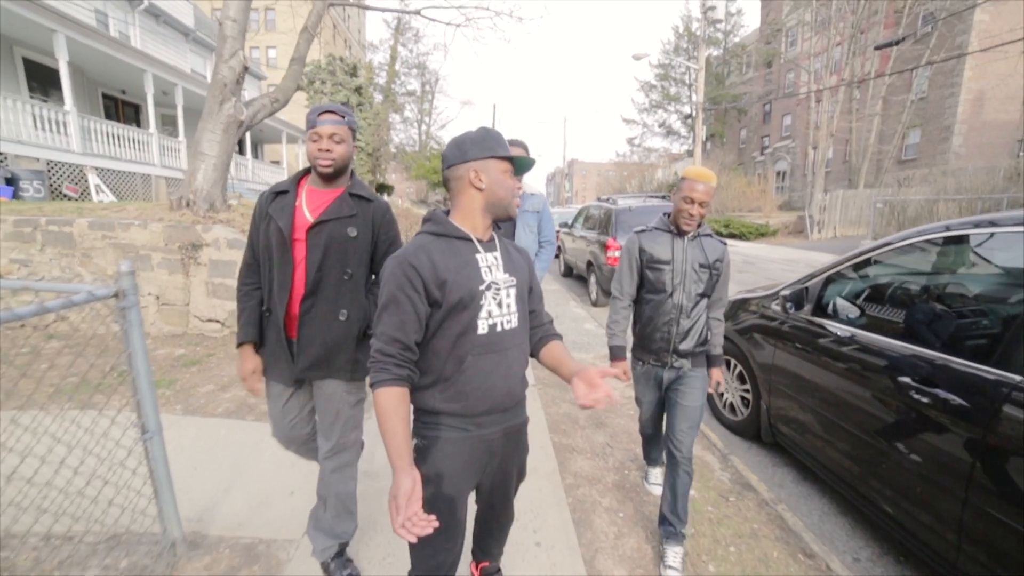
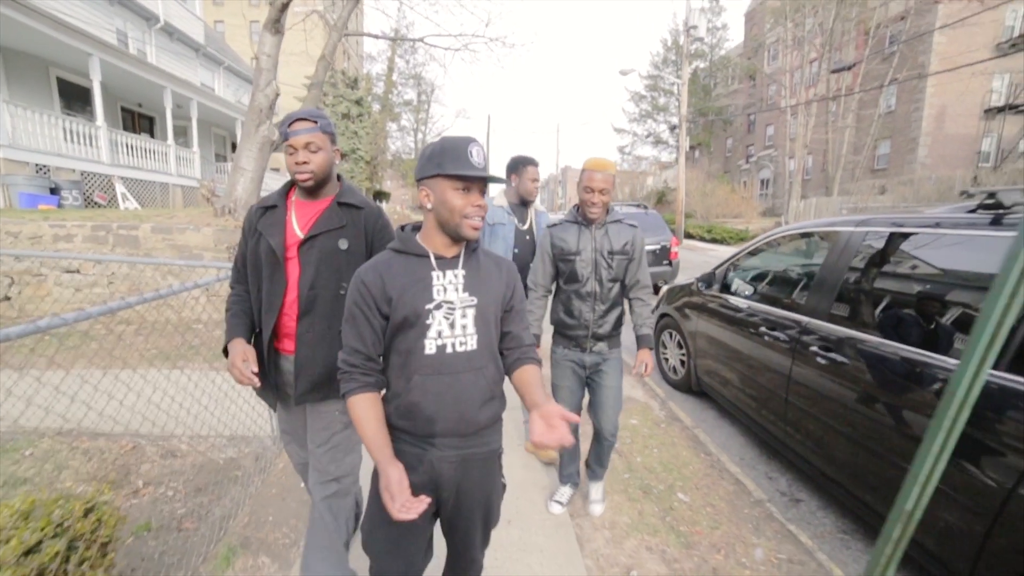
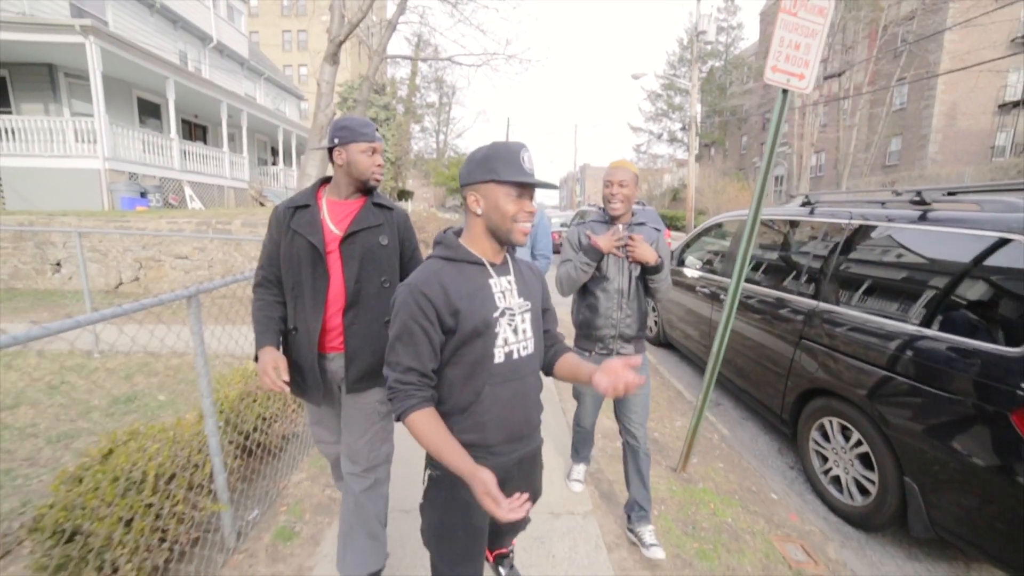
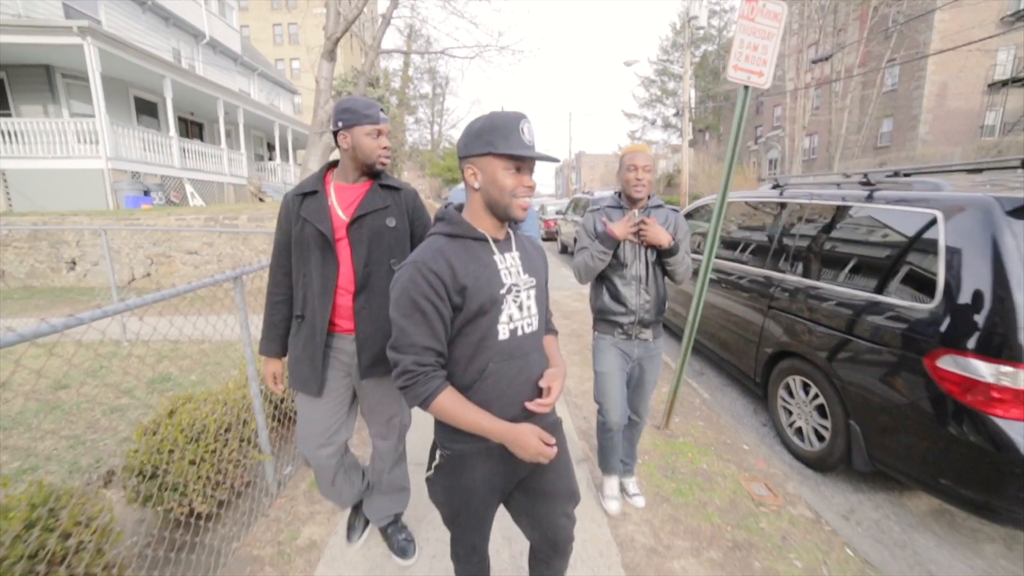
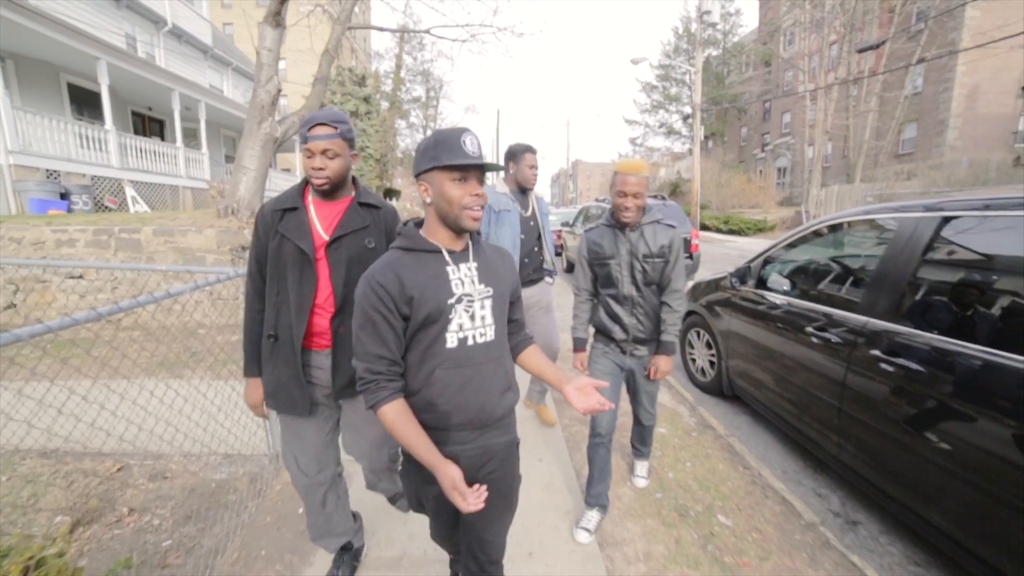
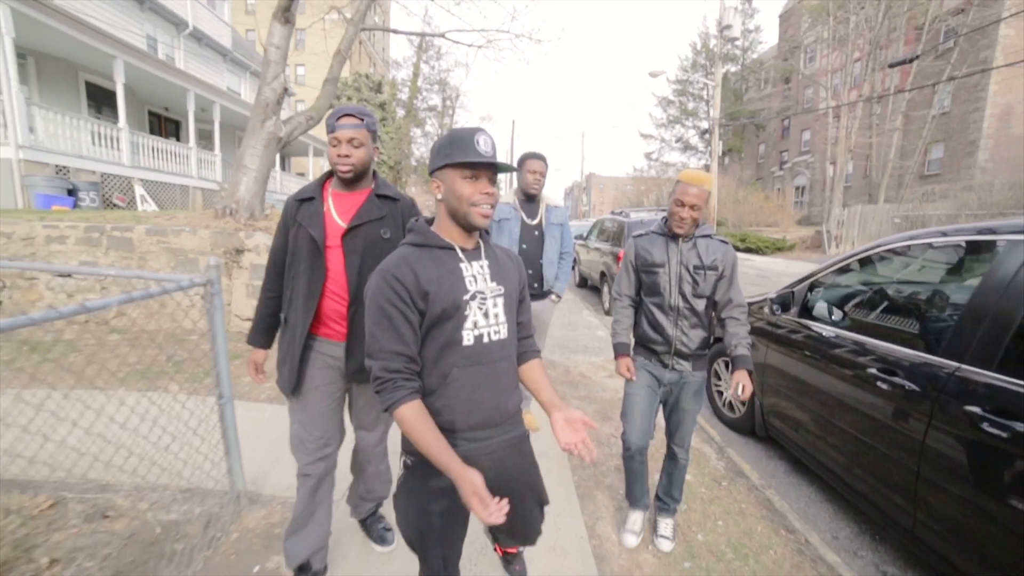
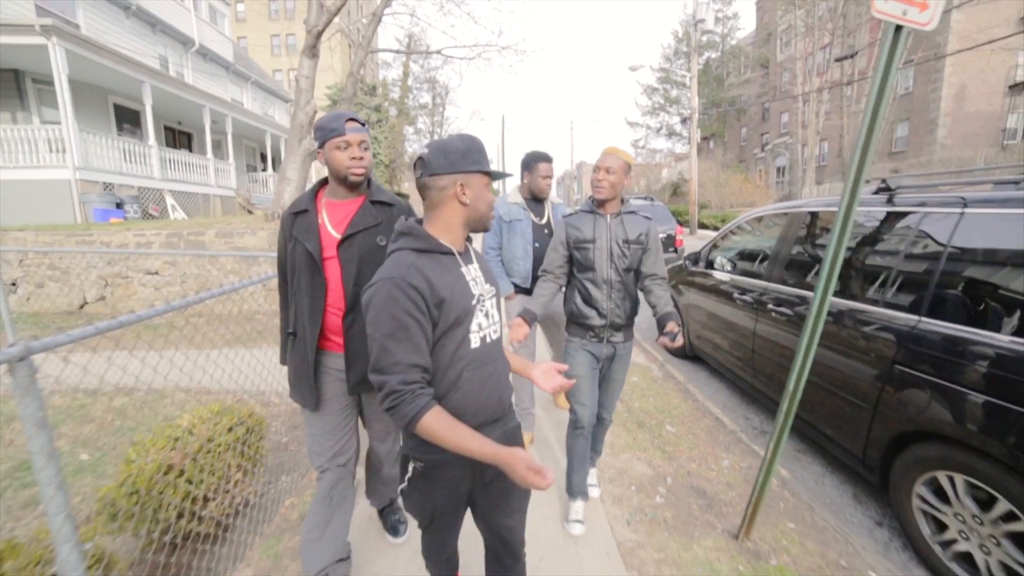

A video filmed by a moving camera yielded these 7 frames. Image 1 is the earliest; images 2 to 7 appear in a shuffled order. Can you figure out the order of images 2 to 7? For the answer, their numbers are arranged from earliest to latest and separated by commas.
6, 5, 2, 7, 3, 4
